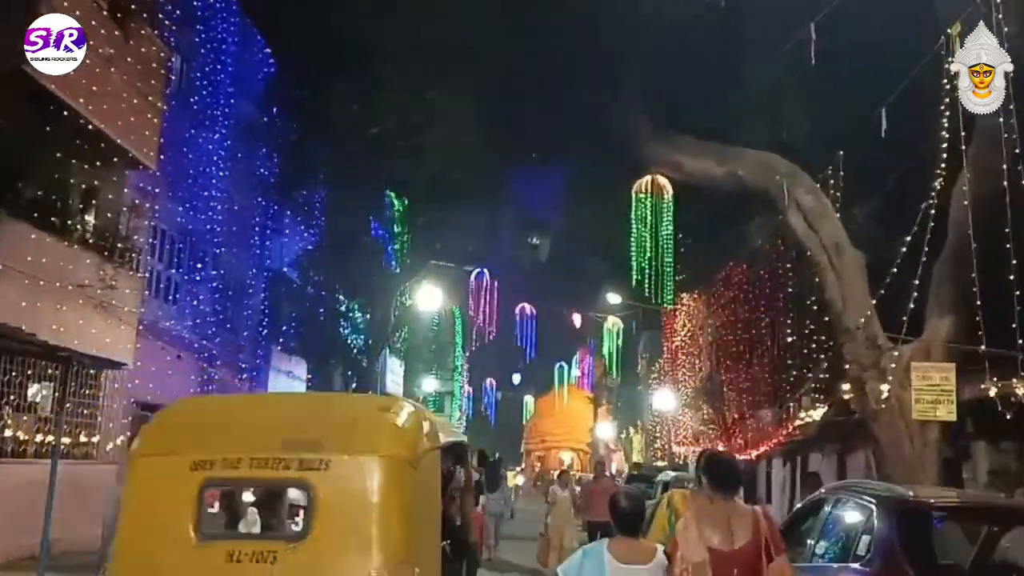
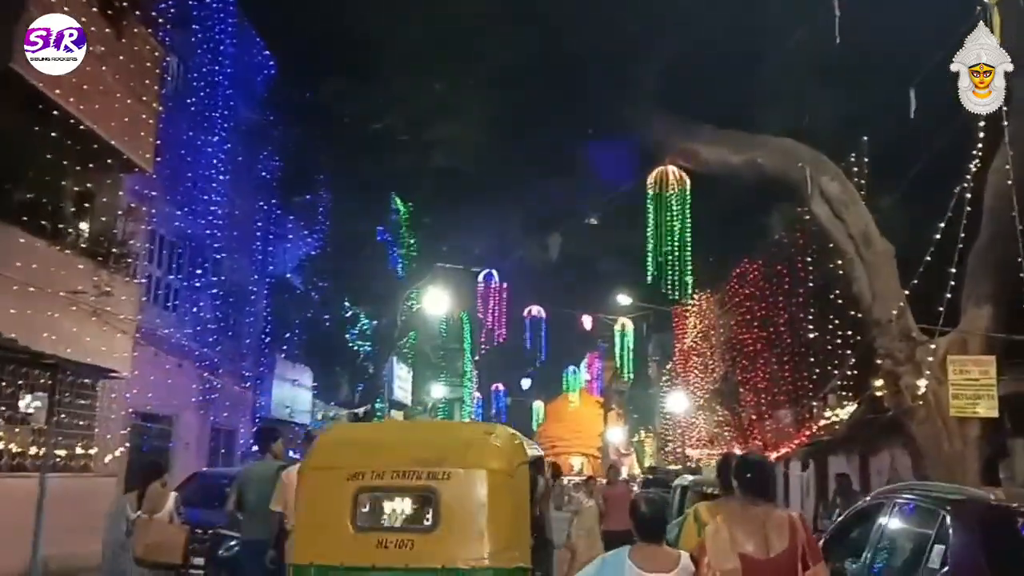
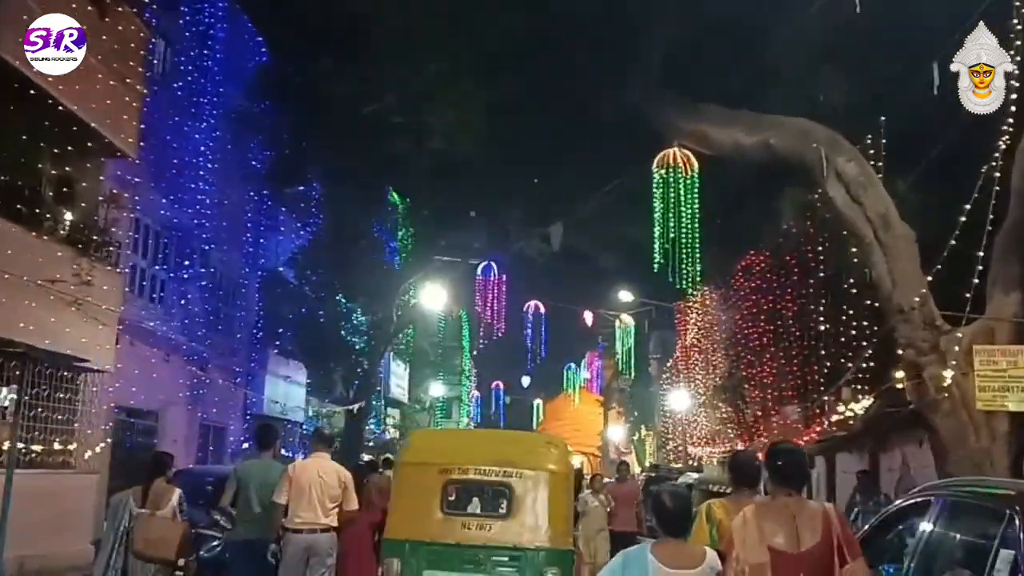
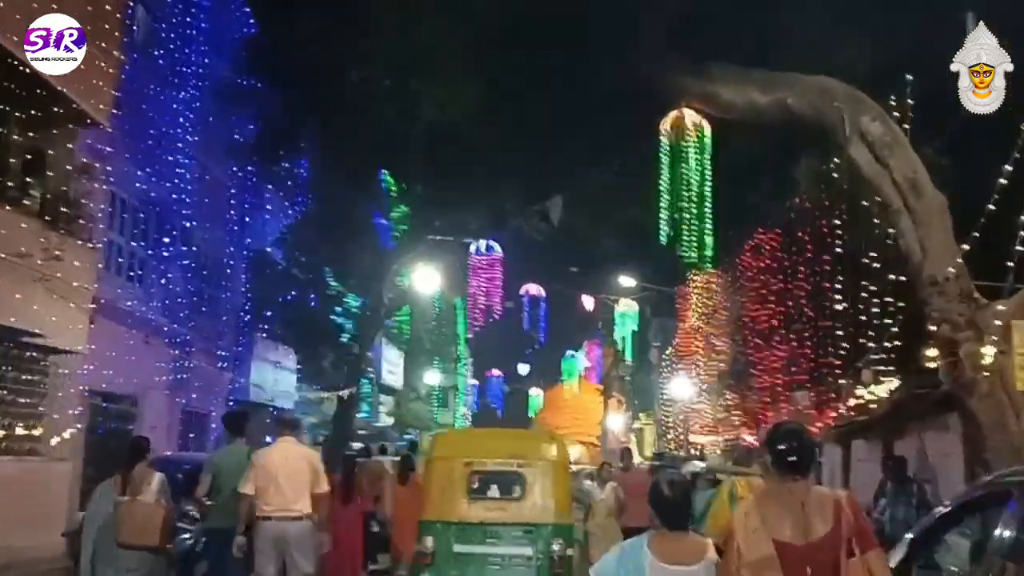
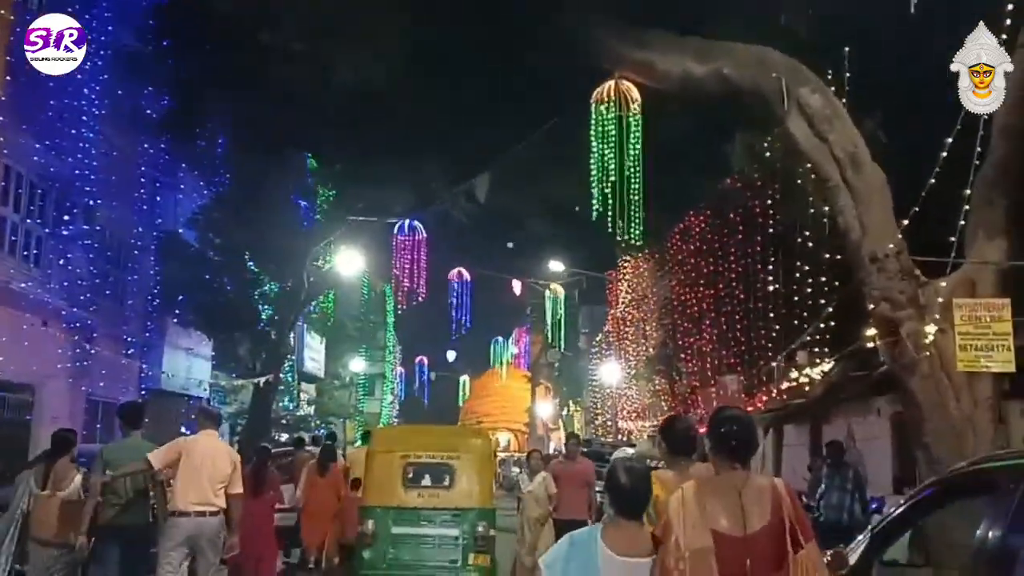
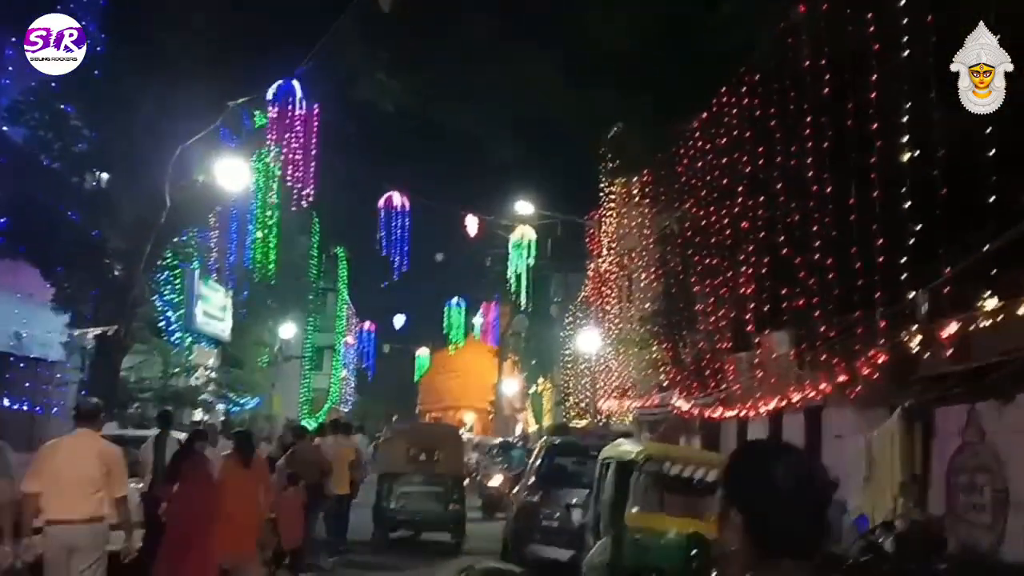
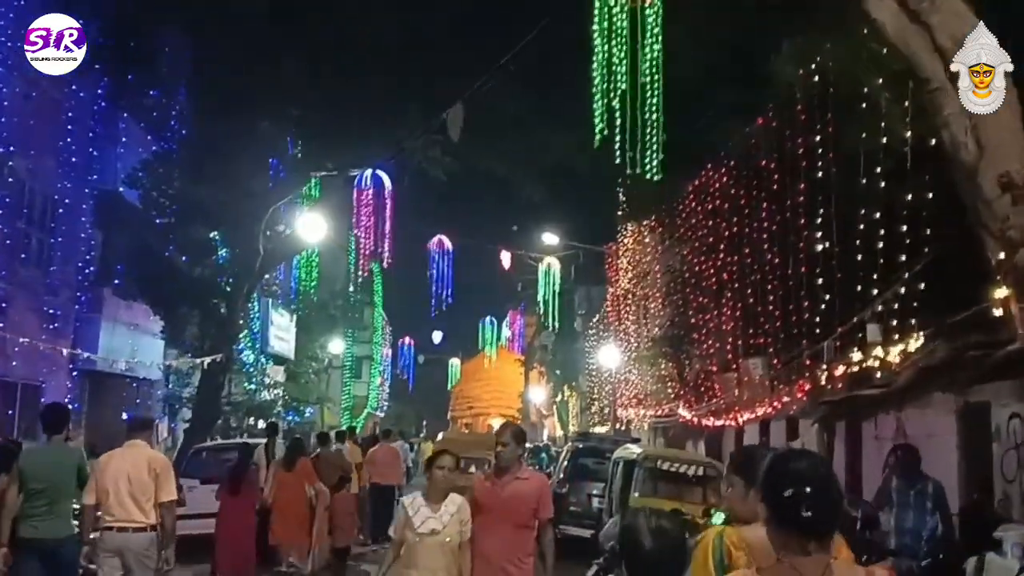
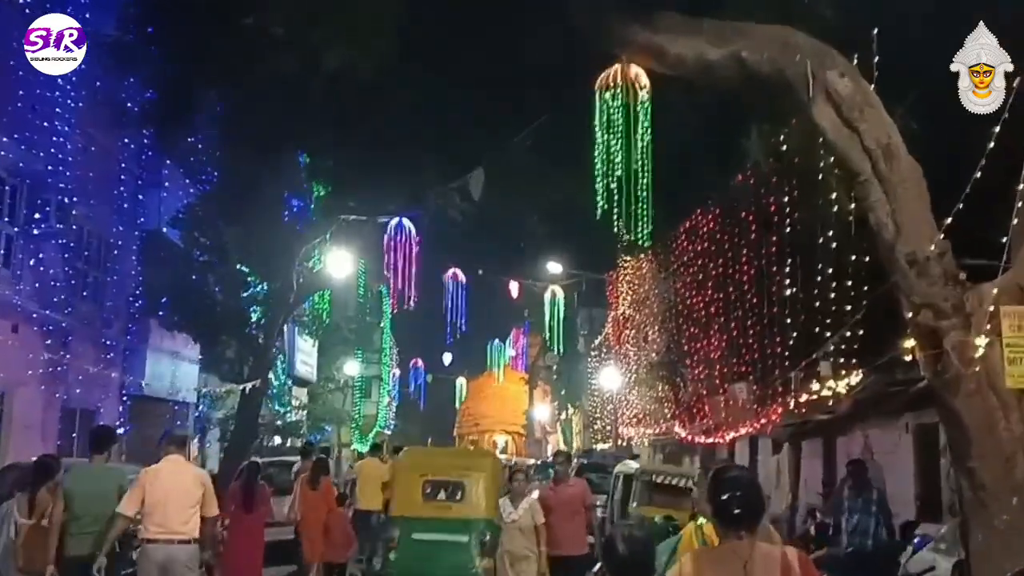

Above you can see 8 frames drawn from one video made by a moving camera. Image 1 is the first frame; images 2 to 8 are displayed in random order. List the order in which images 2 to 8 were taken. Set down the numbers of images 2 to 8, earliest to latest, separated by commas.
2, 3, 4, 5, 8, 7, 6
